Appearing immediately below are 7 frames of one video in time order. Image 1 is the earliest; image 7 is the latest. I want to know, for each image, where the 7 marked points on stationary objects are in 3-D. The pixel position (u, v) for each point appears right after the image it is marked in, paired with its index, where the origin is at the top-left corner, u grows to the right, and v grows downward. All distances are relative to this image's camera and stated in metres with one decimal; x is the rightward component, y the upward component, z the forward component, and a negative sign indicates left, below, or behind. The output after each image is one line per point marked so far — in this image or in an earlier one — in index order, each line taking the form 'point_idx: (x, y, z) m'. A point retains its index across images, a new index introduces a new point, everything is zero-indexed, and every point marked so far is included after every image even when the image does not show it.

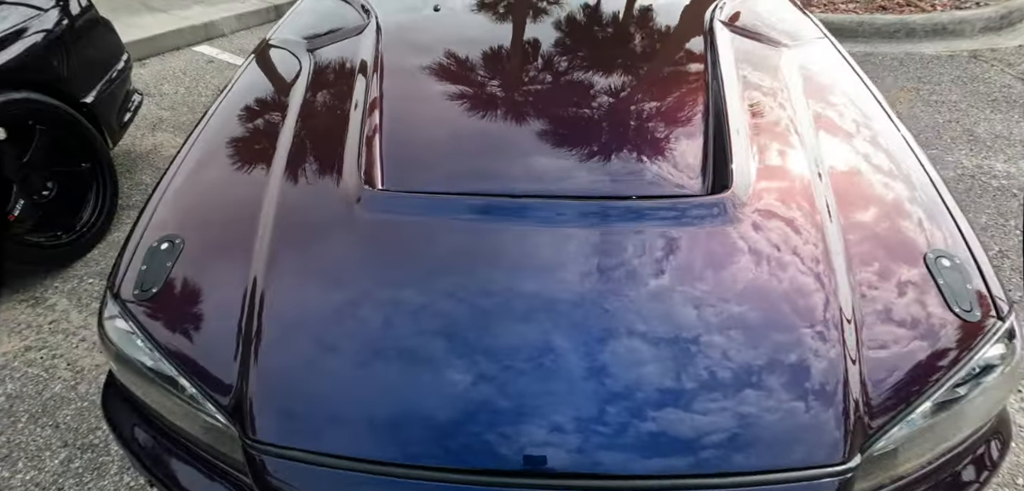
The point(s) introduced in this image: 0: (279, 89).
0: (-0.6, +0.5, +1.5) m
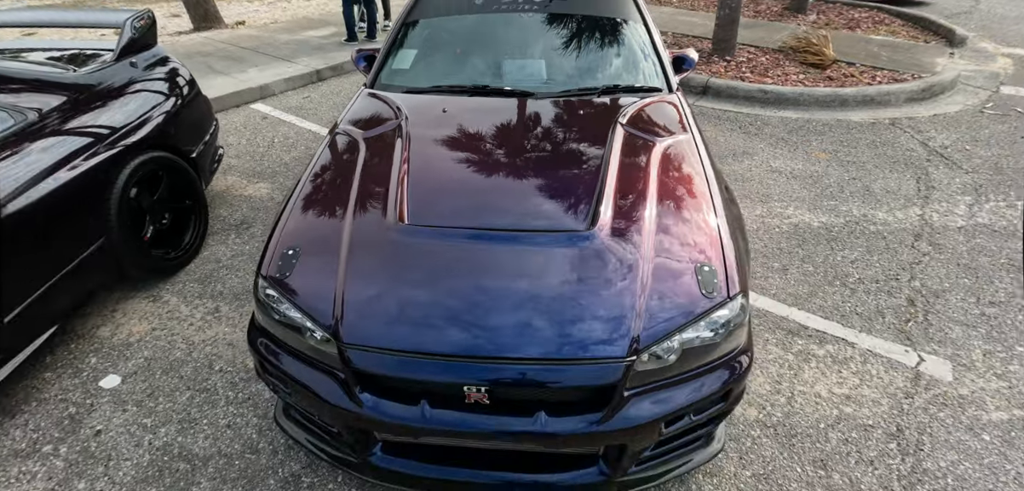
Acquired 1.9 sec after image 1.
0: (-0.7, +0.4, +2.3) m
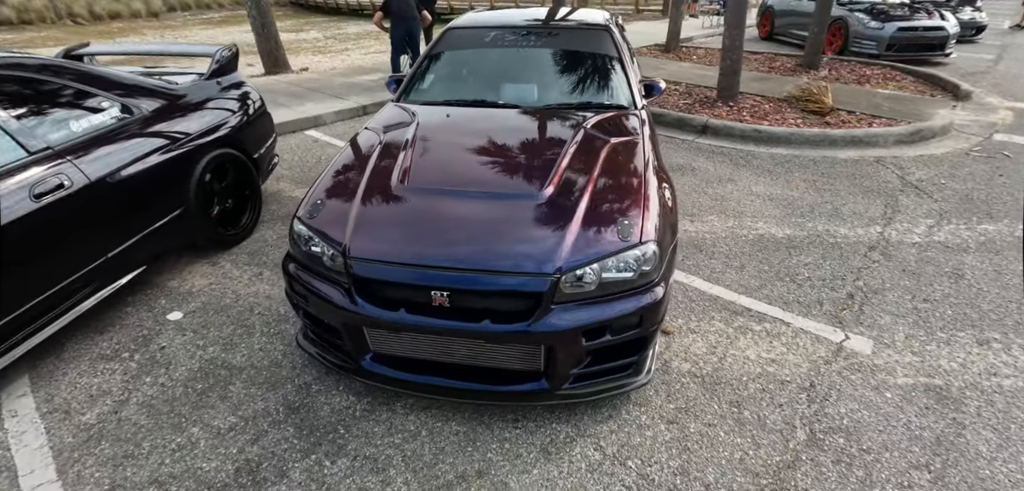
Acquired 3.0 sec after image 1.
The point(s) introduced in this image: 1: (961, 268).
0: (-0.7, +0.6, +2.9) m
1: (+2.7, -0.1, +3.2) m
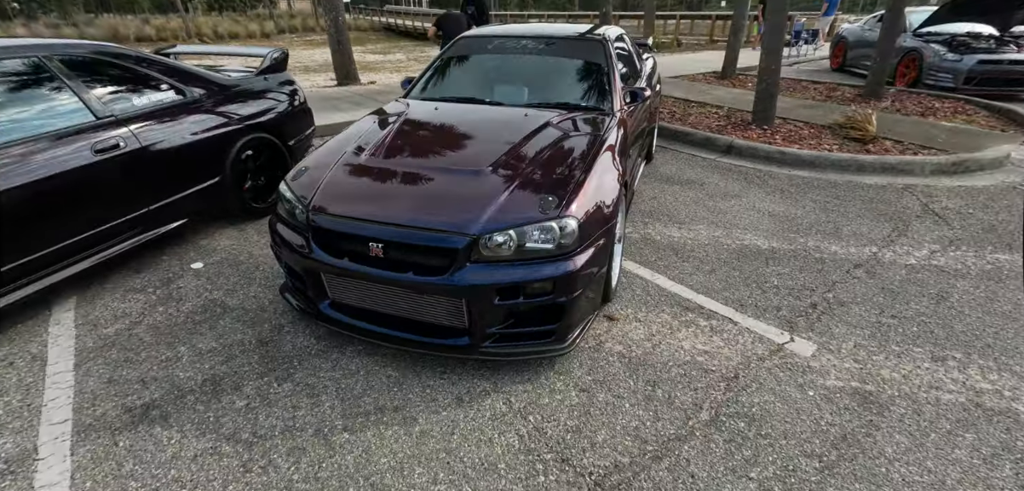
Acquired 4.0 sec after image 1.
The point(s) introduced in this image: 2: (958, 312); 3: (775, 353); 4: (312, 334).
0: (-0.9, +0.7, +3.3) m
1: (+2.5, -0.3, +3.1) m
2: (+2.4, -0.4, +2.9) m
3: (+1.3, -0.5, +2.6) m
4: (-1.0, -0.5, +2.7) m
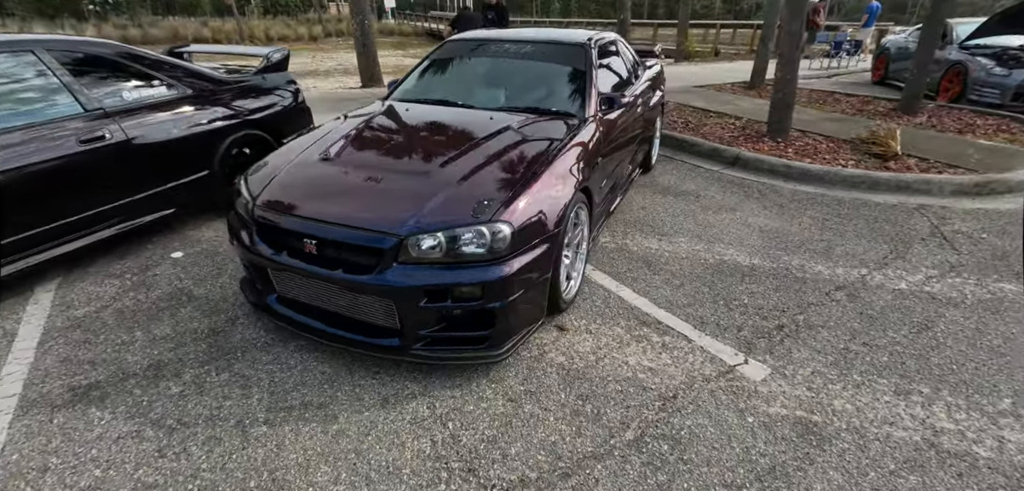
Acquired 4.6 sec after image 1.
0: (-1.0, +0.7, +3.3) m
1: (+2.2, -0.4, +2.8) m
2: (+2.1, -0.5, +2.7) m
3: (+1.0, -0.6, +2.5) m
4: (-1.3, -0.4, +2.8) m
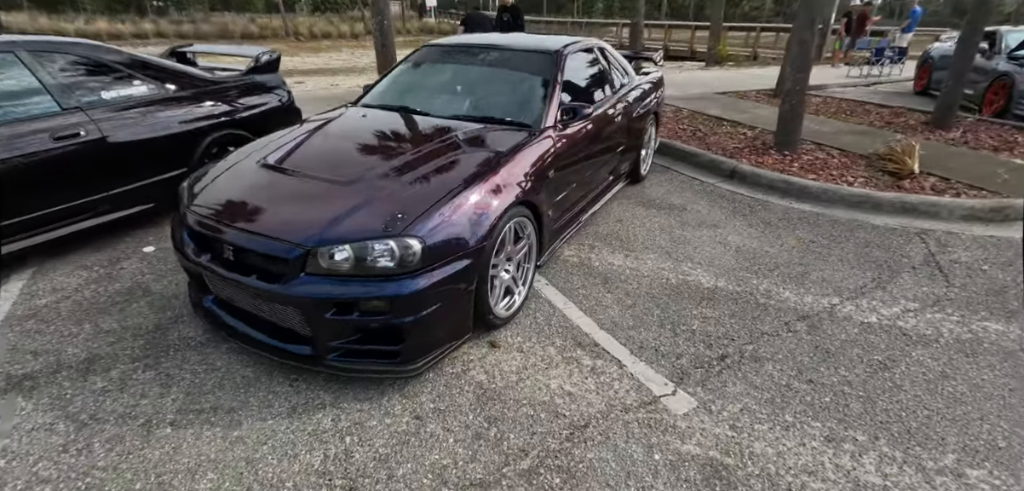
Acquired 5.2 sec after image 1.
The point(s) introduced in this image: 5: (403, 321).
0: (-1.3, +0.7, +3.4) m
1: (+1.9, -0.6, +2.6) m
2: (+1.8, -0.6, +2.5) m
3: (+0.6, -0.7, +2.3) m
4: (-1.7, -0.4, +2.8) m
5: (-0.5, -0.3, +2.3) m
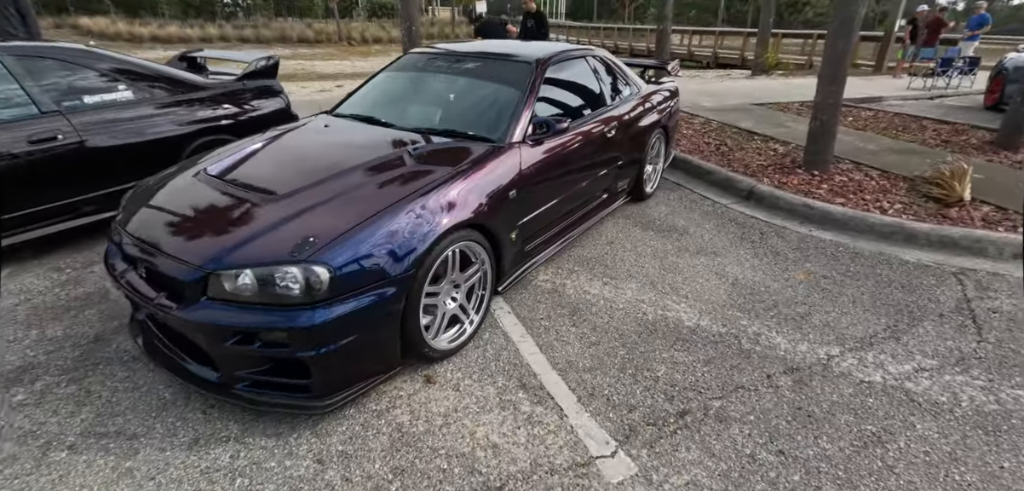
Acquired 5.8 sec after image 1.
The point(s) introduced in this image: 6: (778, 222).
0: (-1.5, +0.6, +3.3) m
1: (+1.6, -0.8, +2.2) m
2: (+1.4, -0.8, +2.0) m
3: (+0.2, -0.8, +2.0) m
4: (-1.9, -0.5, +2.8) m
5: (-0.8, -0.4, +2.1) m
6: (+2.1, +0.2, +4.1) m
